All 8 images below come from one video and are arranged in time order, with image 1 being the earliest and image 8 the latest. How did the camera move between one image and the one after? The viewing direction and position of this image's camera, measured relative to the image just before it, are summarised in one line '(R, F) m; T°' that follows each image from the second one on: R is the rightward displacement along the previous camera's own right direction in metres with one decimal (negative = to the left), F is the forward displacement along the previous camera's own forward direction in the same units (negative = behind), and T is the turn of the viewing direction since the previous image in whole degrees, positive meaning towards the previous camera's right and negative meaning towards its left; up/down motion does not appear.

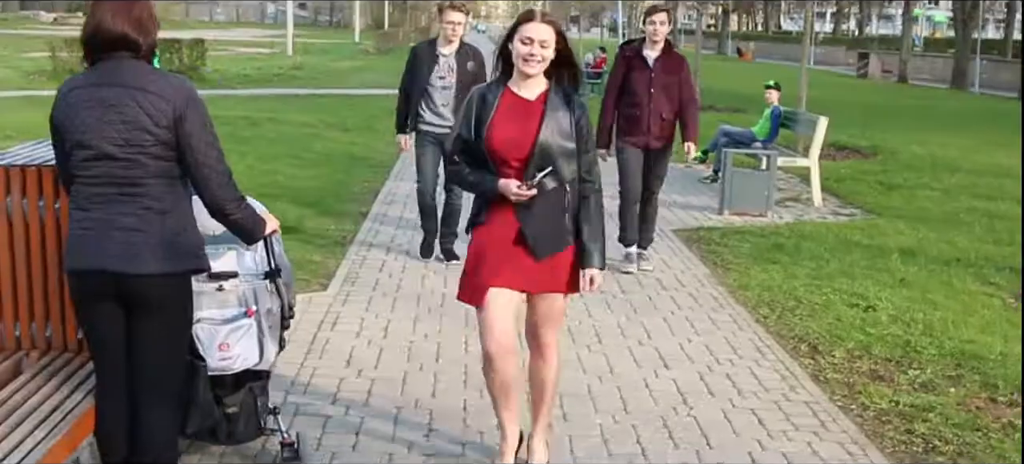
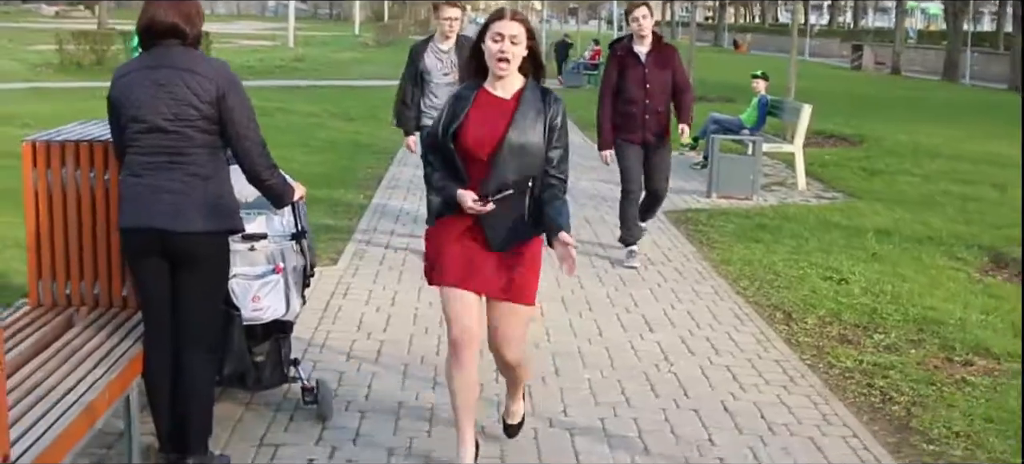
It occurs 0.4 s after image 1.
(0.0, -0.6) m; 0°
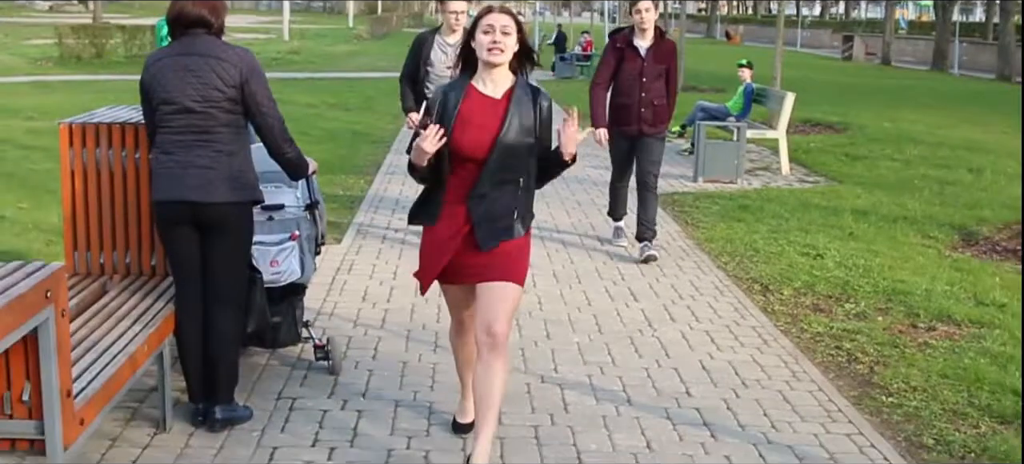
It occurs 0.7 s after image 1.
(0.0, -0.5) m; 0°
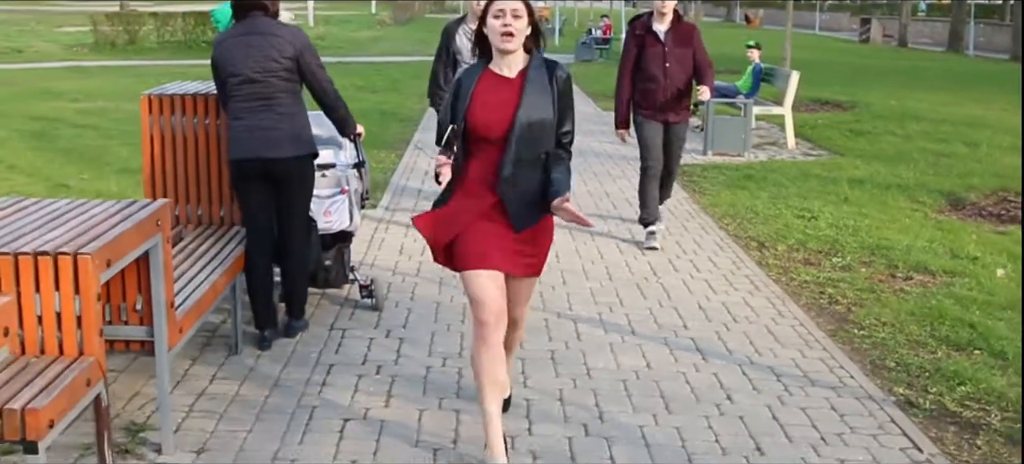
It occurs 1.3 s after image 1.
(0.0, -0.8) m; -1°
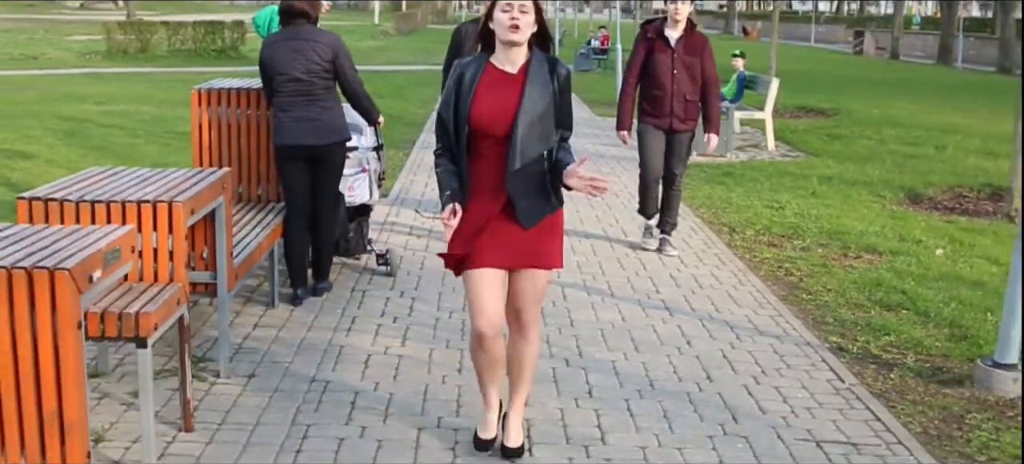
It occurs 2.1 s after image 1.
(0.0, -1.0) m; 0°
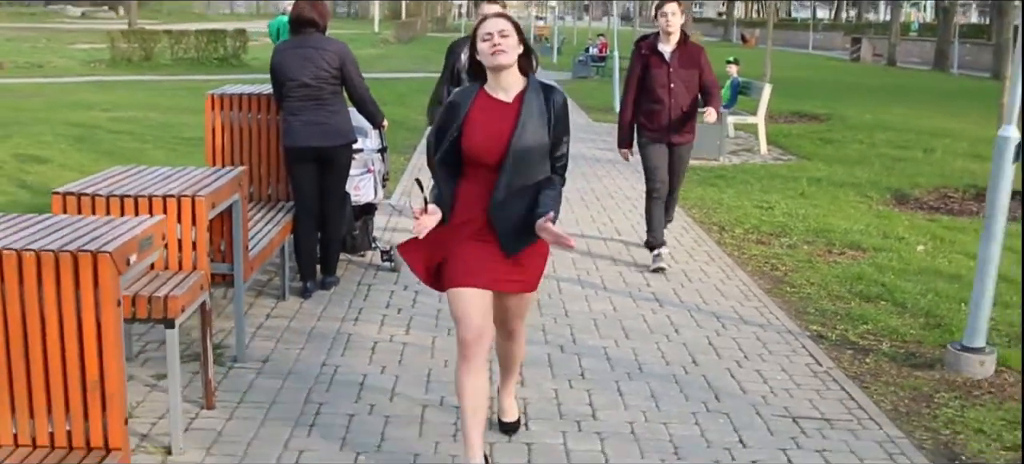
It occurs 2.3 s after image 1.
(0.0, -0.4) m; 0°
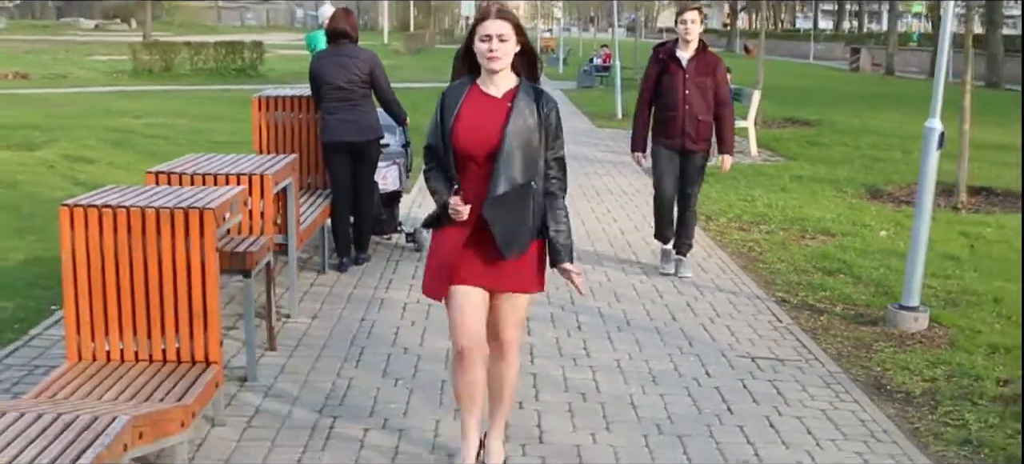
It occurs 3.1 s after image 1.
(0.0, -1.2) m; 0°
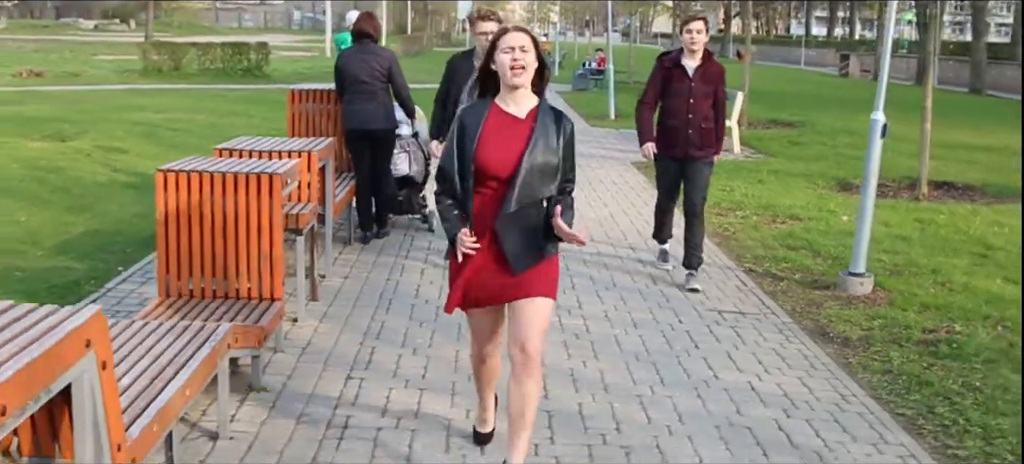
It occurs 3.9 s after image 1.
(-0.1, -1.2) m; 0°
